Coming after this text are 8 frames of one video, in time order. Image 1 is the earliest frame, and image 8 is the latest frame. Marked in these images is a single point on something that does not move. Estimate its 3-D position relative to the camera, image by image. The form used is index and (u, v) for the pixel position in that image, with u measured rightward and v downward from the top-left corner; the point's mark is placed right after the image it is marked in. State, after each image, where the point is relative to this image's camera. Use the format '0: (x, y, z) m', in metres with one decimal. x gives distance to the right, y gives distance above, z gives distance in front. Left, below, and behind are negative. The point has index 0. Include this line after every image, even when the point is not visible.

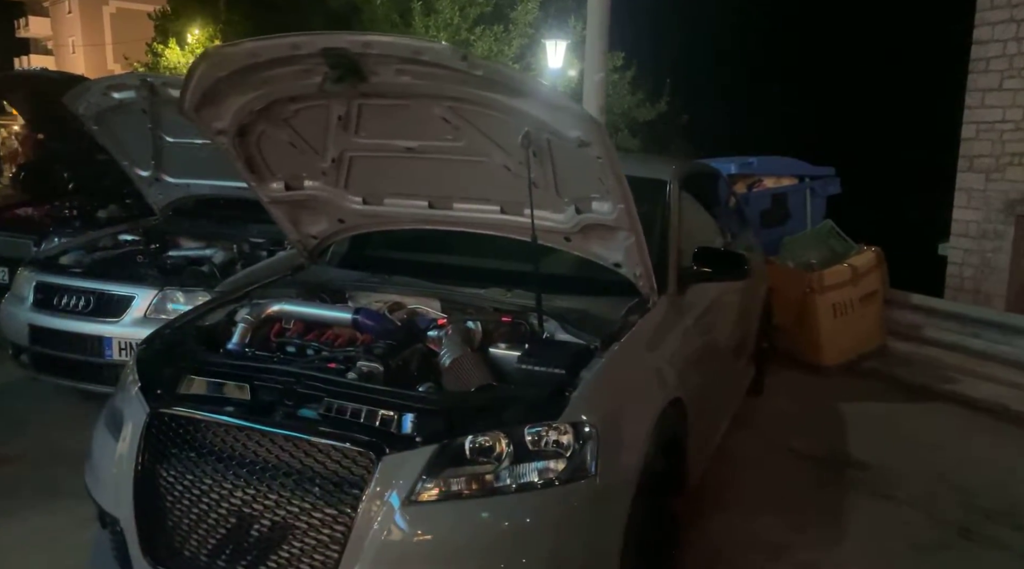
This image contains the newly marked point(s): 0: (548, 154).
0: (+0.1, +0.4, +2.2) m
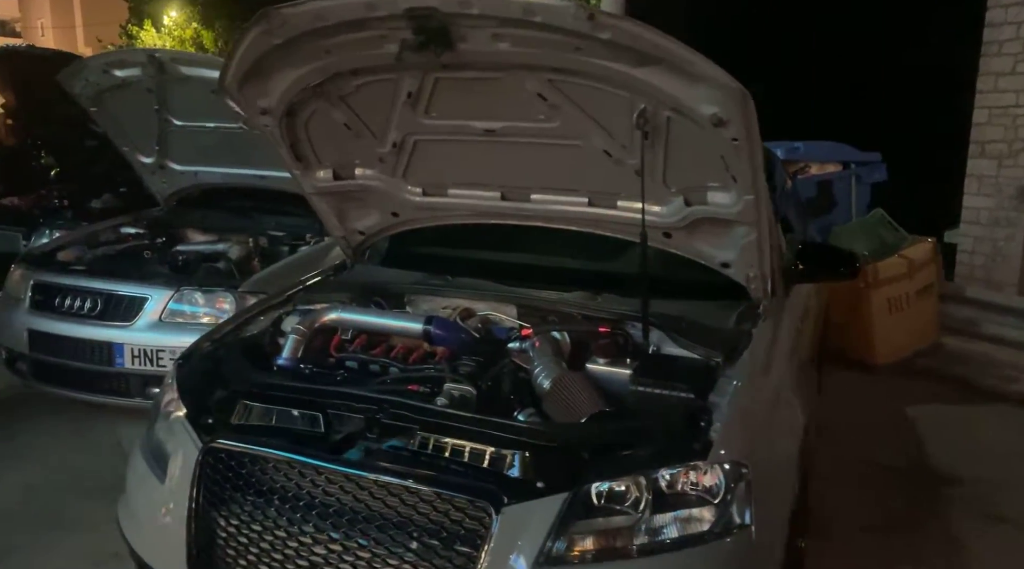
0: (+0.4, +0.4, +1.9) m
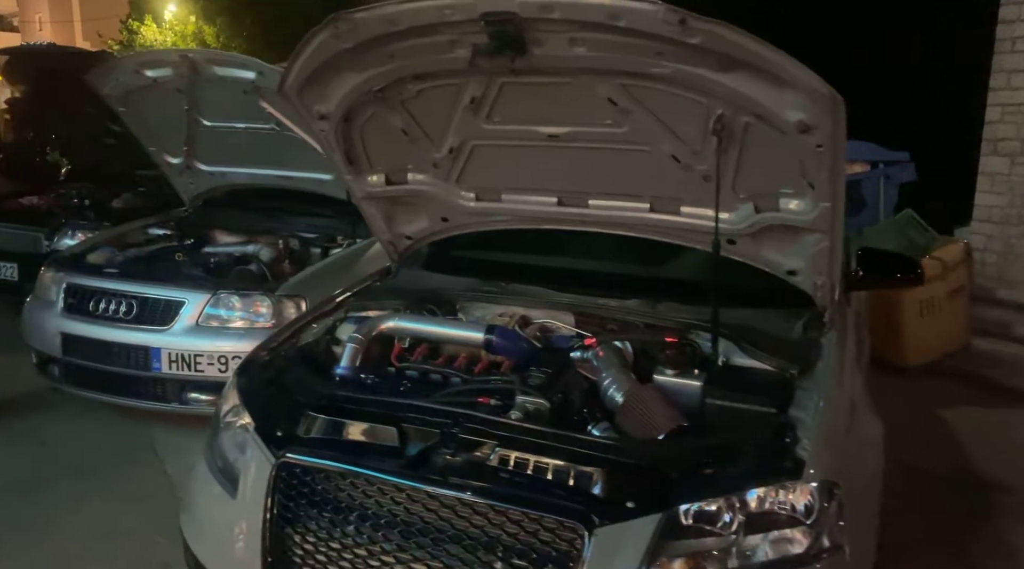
0: (+0.6, +0.4, +1.8) m
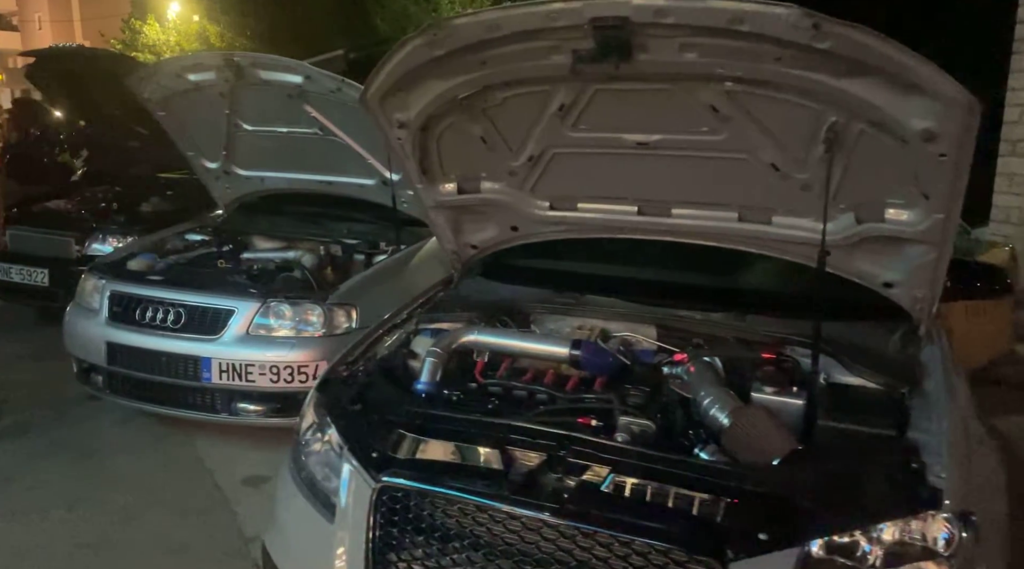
0: (+0.8, +0.3, +1.7) m
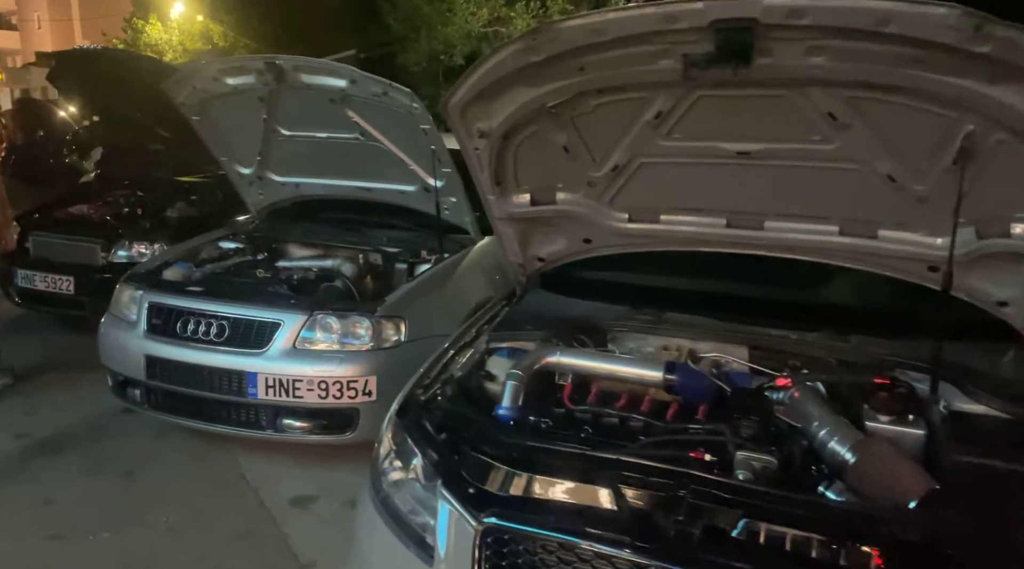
0: (+1.0, +0.3, +1.6) m
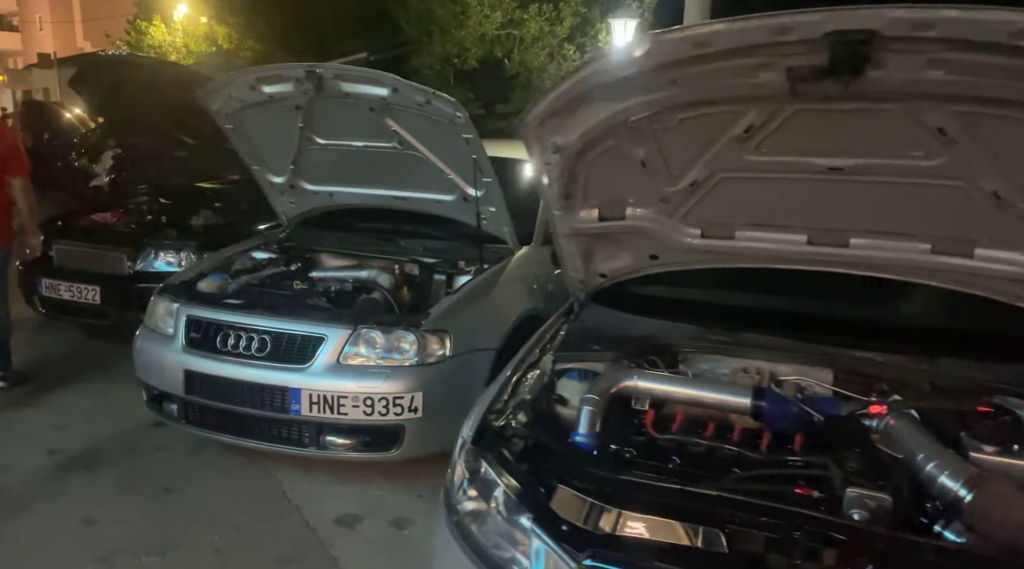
0: (+1.2, +0.2, +1.5) m
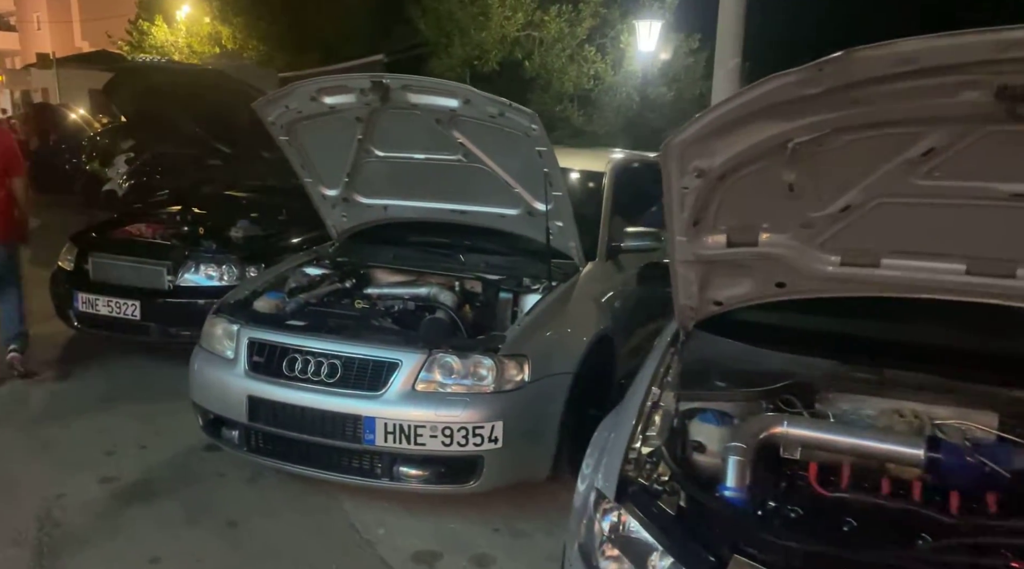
0: (+1.6, +0.1, +1.4) m
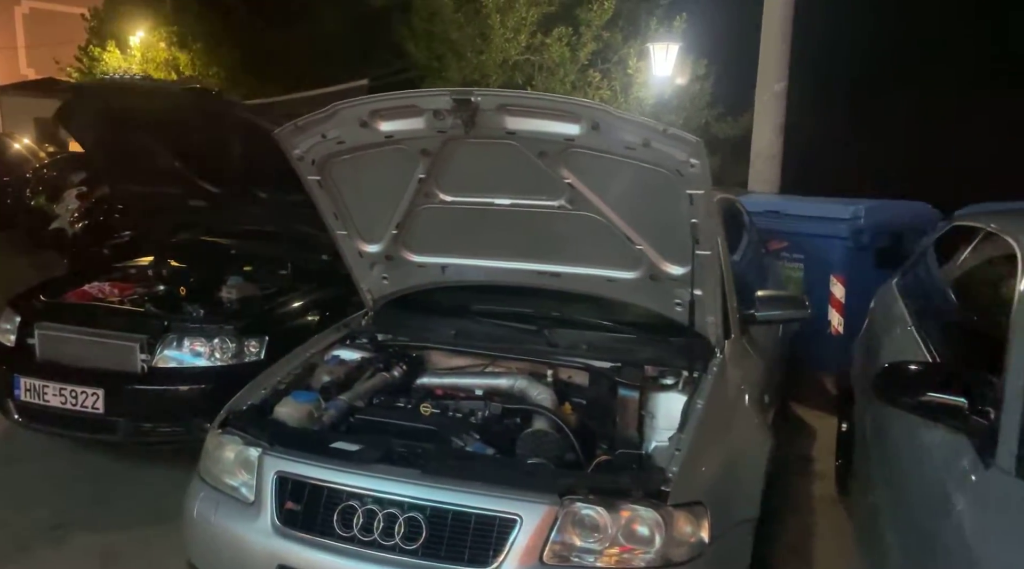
0: (+2.1, -0.1, +0.5) m
